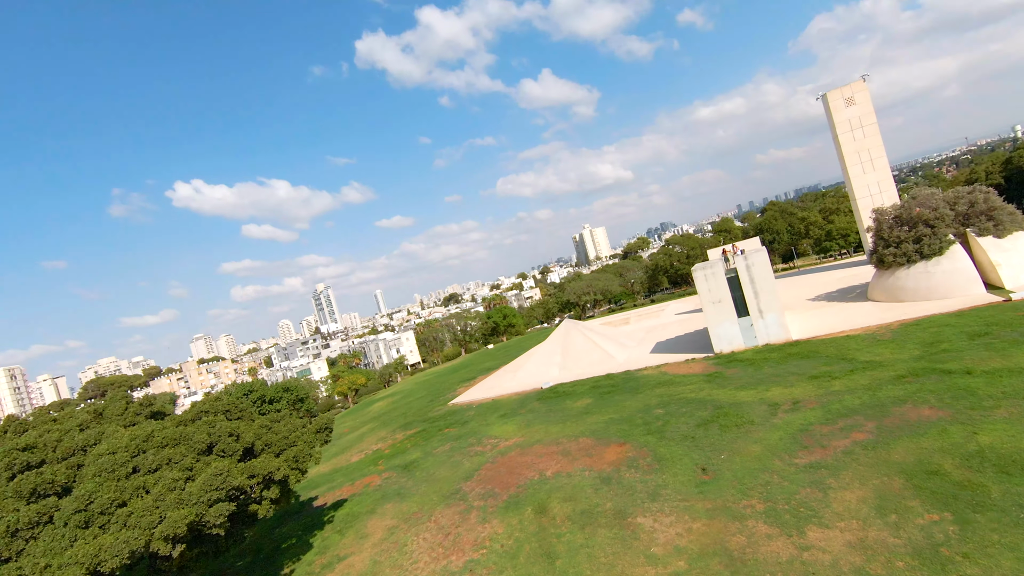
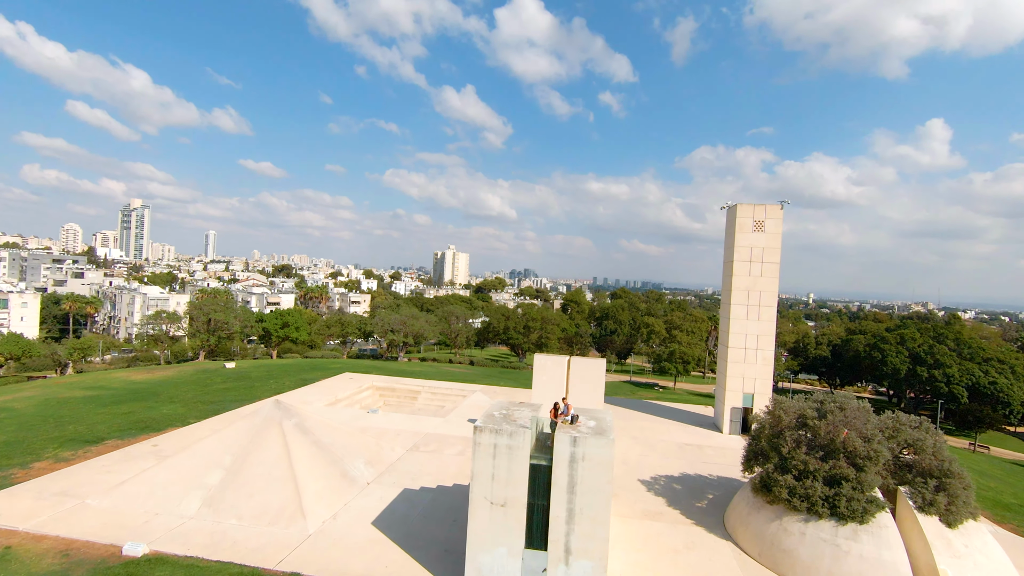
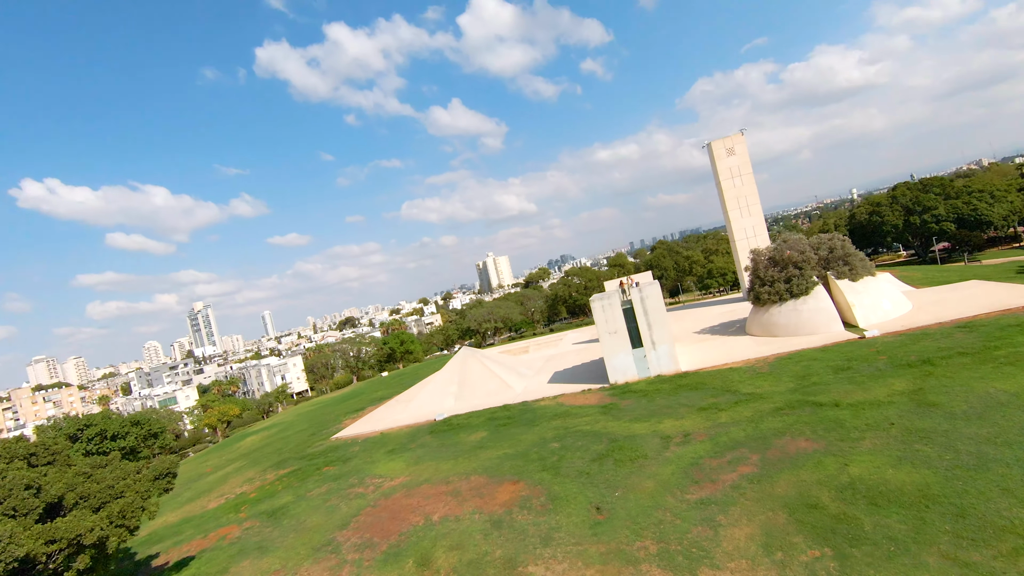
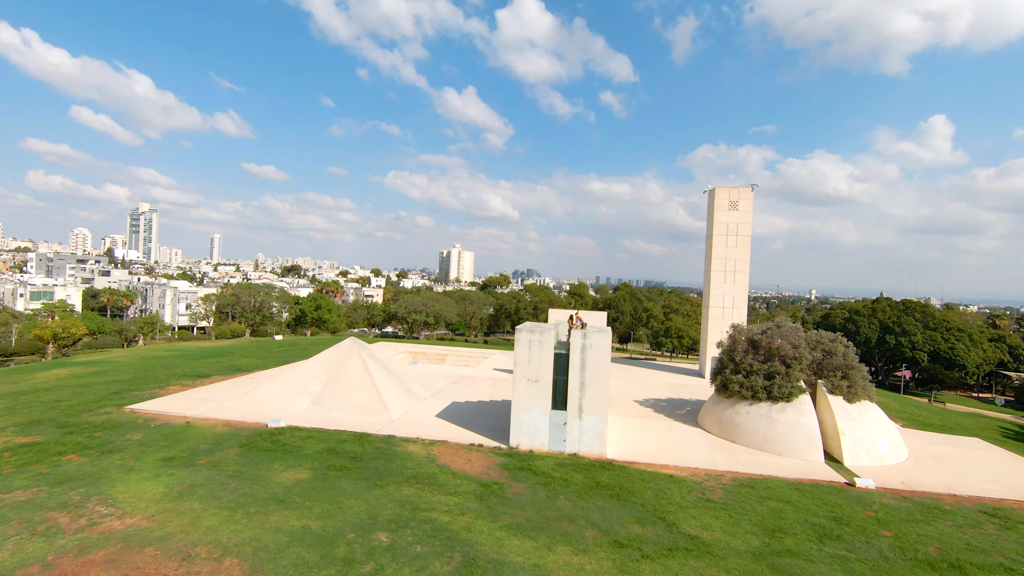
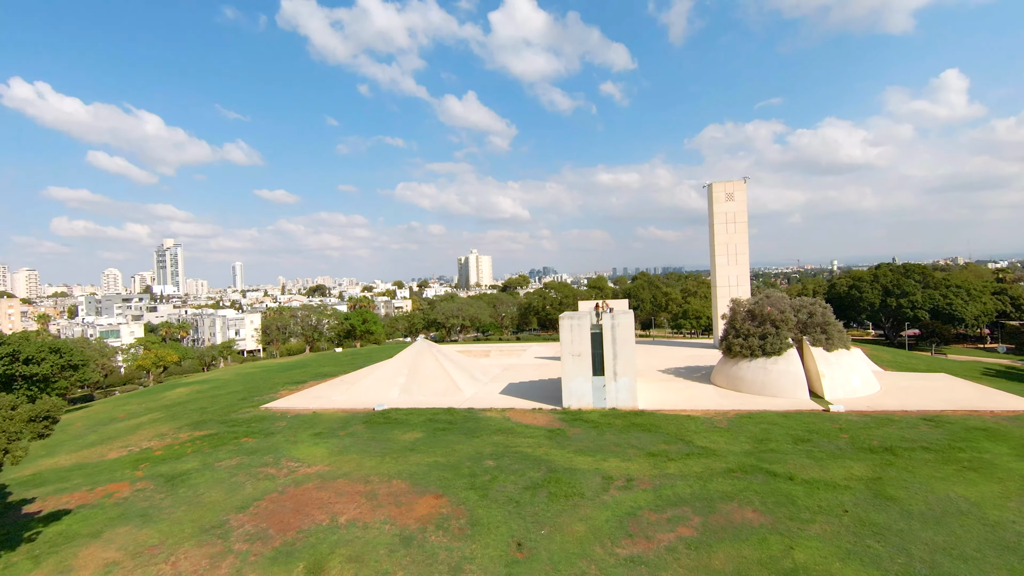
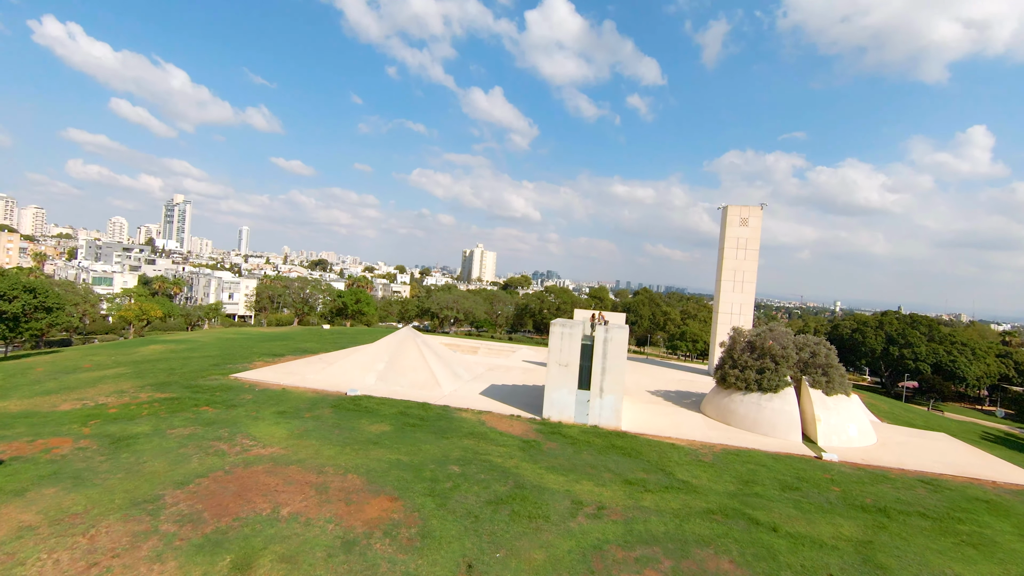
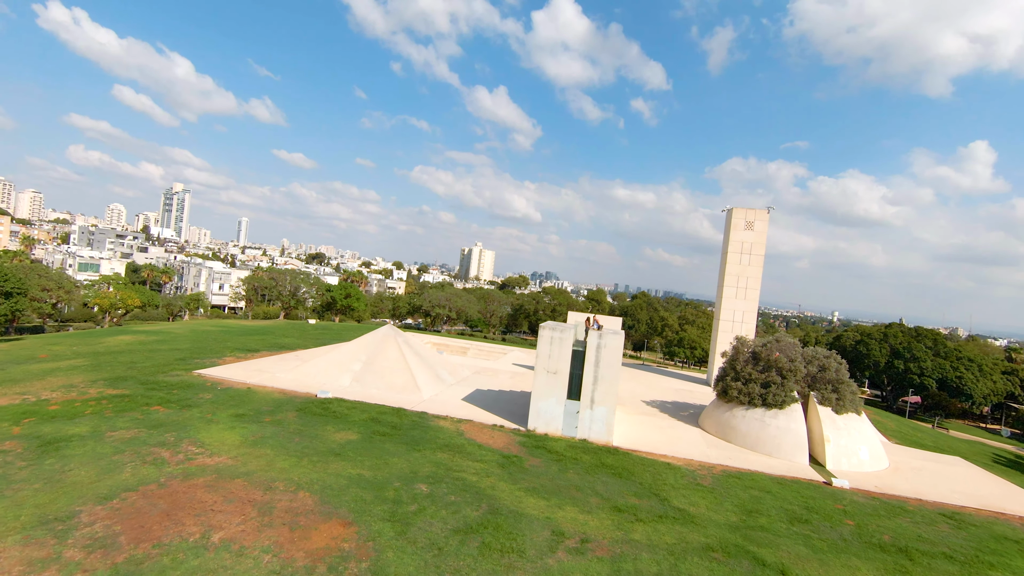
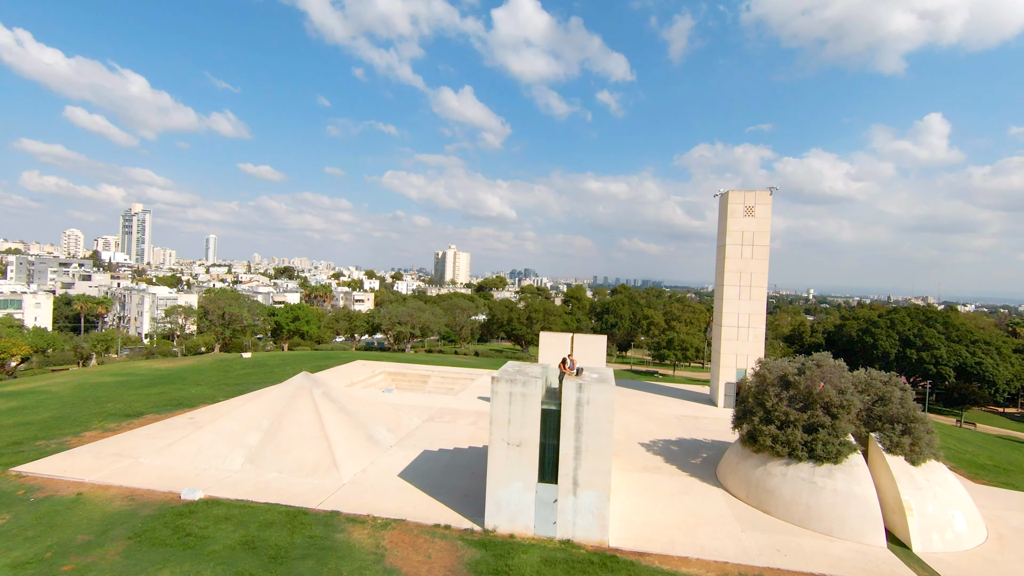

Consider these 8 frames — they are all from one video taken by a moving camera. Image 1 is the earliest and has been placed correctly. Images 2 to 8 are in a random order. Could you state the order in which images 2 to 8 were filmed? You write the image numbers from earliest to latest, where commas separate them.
3, 5, 6, 7, 4, 8, 2
